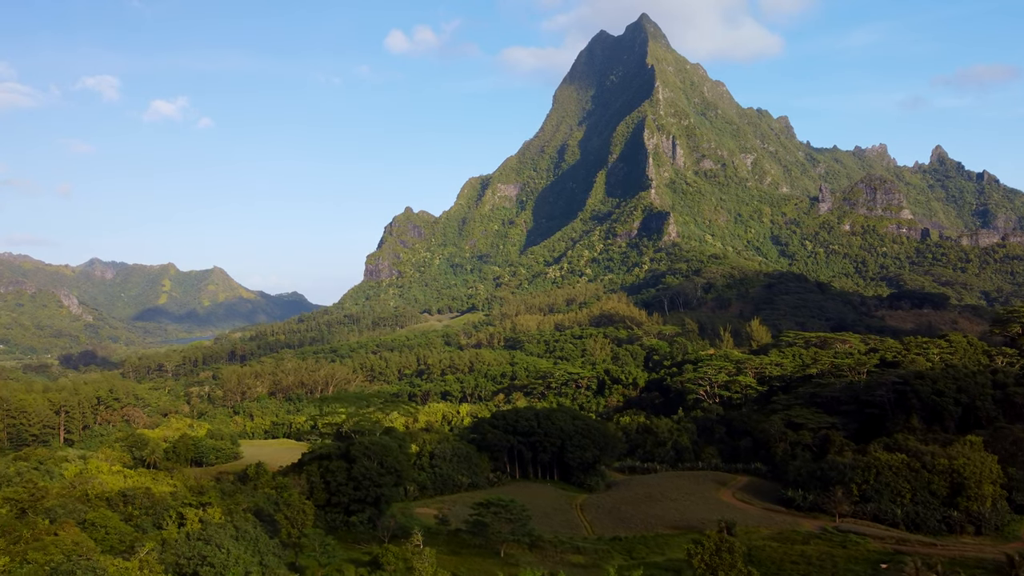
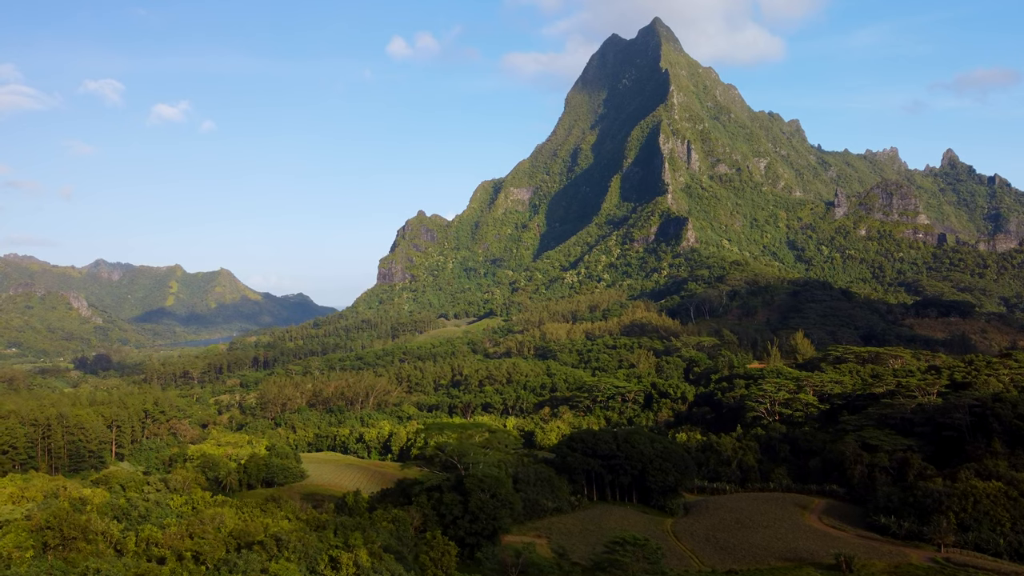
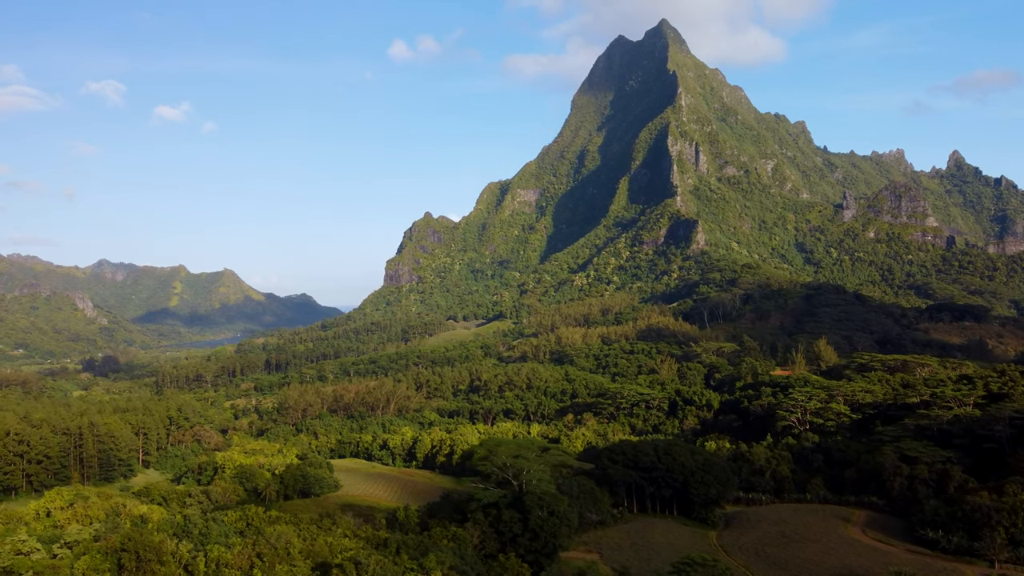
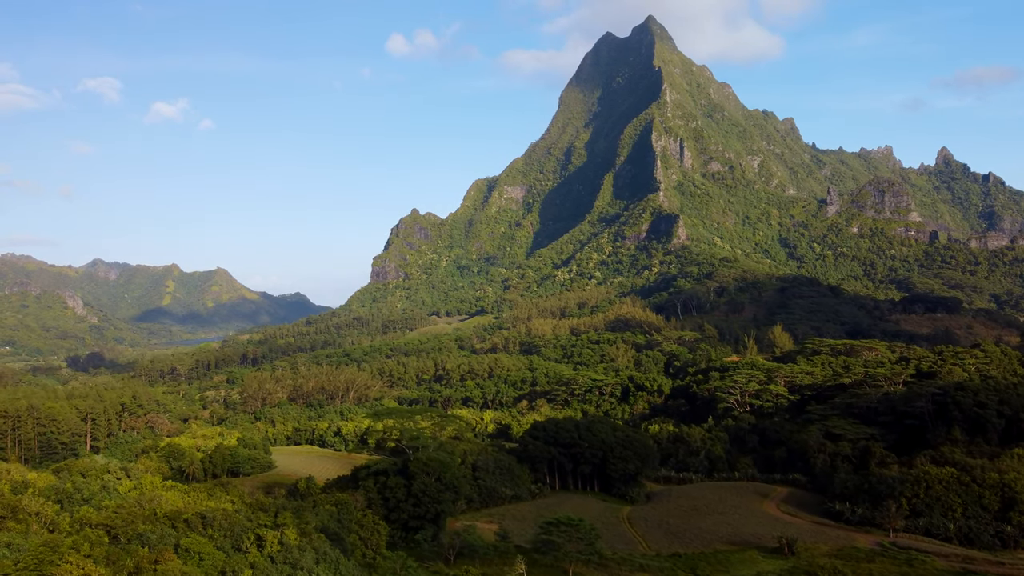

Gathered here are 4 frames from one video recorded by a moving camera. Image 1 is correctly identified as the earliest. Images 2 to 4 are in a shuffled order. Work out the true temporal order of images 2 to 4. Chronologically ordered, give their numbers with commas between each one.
4, 2, 3
